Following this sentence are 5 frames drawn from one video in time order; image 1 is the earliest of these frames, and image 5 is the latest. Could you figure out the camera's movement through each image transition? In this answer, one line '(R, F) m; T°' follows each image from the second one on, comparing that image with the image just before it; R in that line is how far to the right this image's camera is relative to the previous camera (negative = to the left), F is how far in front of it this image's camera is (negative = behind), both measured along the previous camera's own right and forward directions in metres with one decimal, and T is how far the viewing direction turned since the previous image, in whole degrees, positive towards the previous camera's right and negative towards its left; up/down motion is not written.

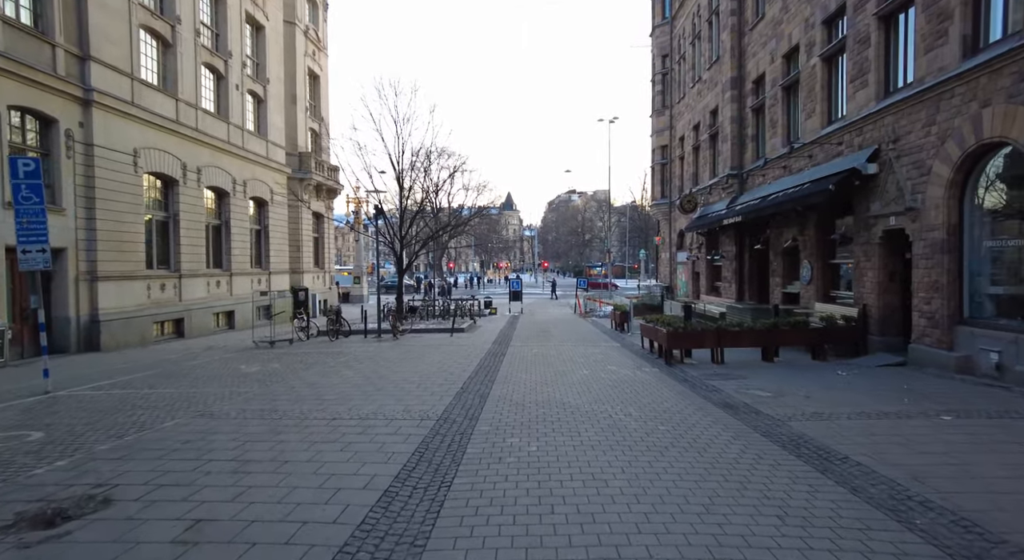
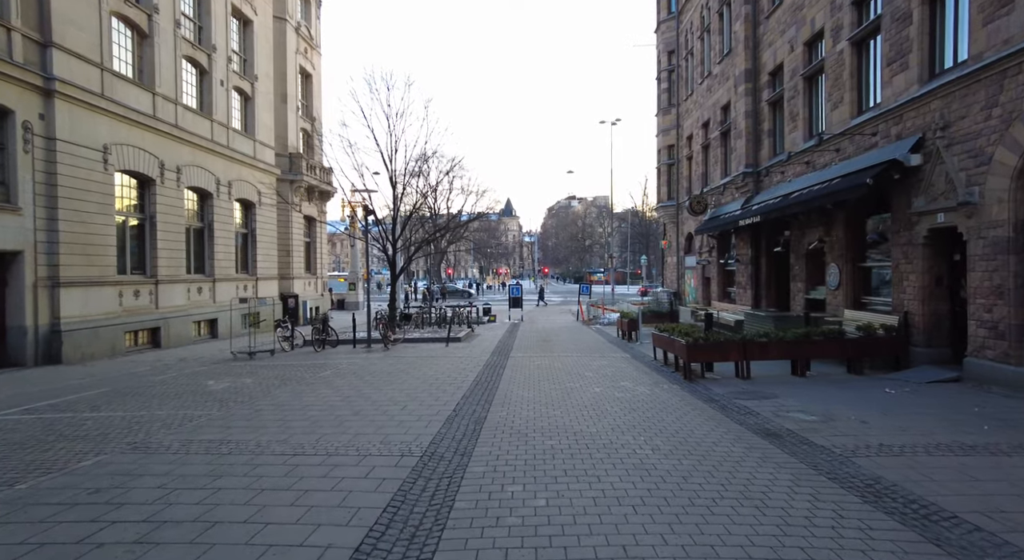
(0.0, +1.3) m; 0°
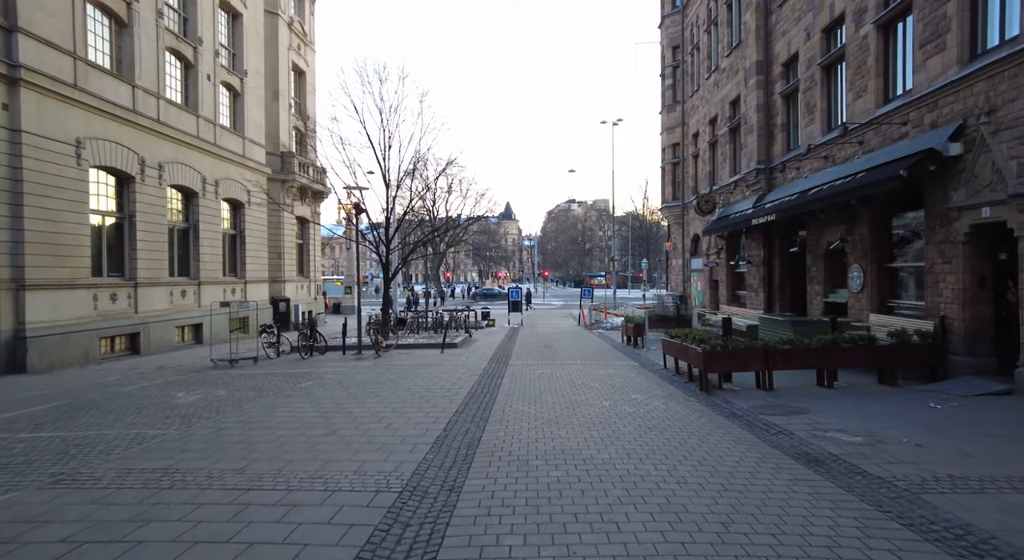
(0.0, +1.0) m; 0°
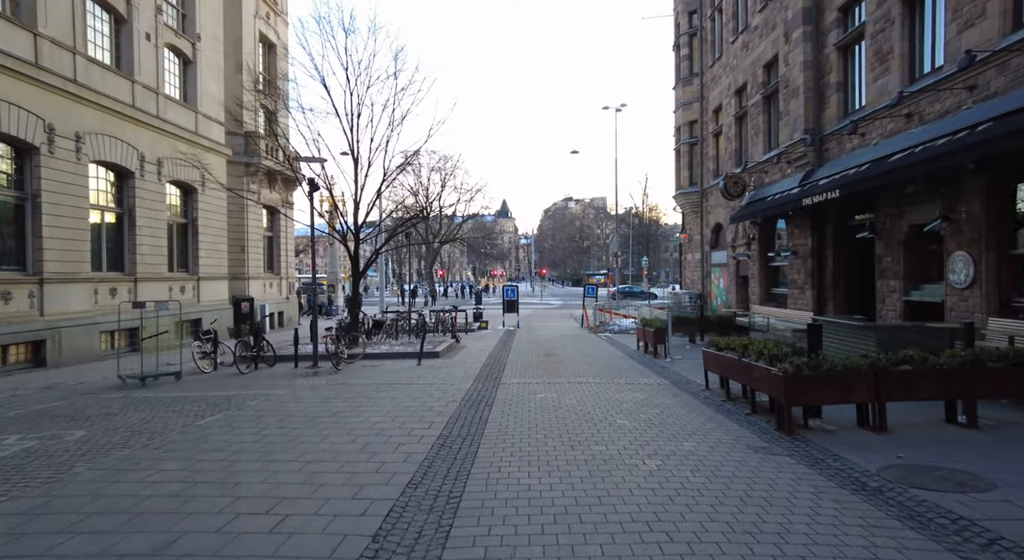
(+0.1, +3.2) m; 0°
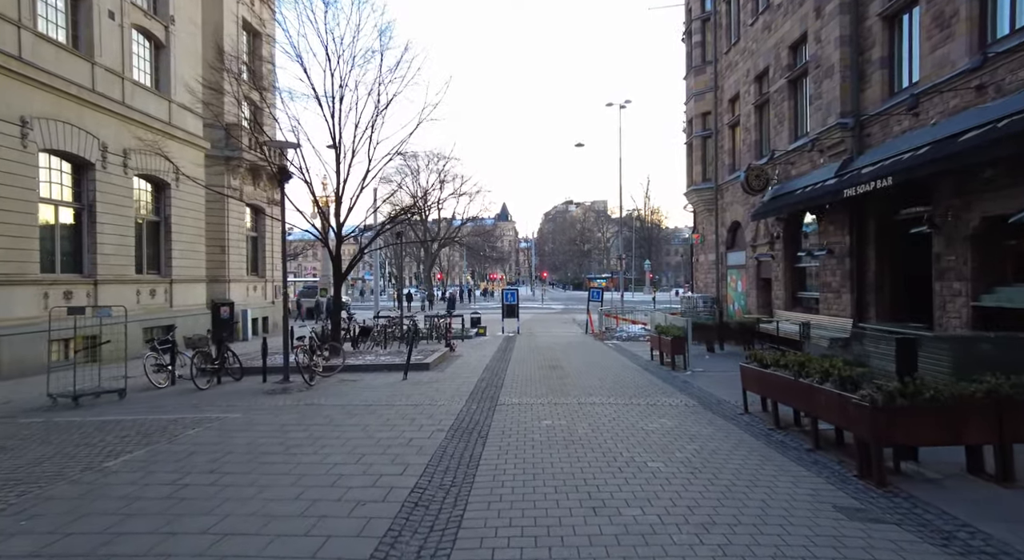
(0.0, +1.7) m; 0°
